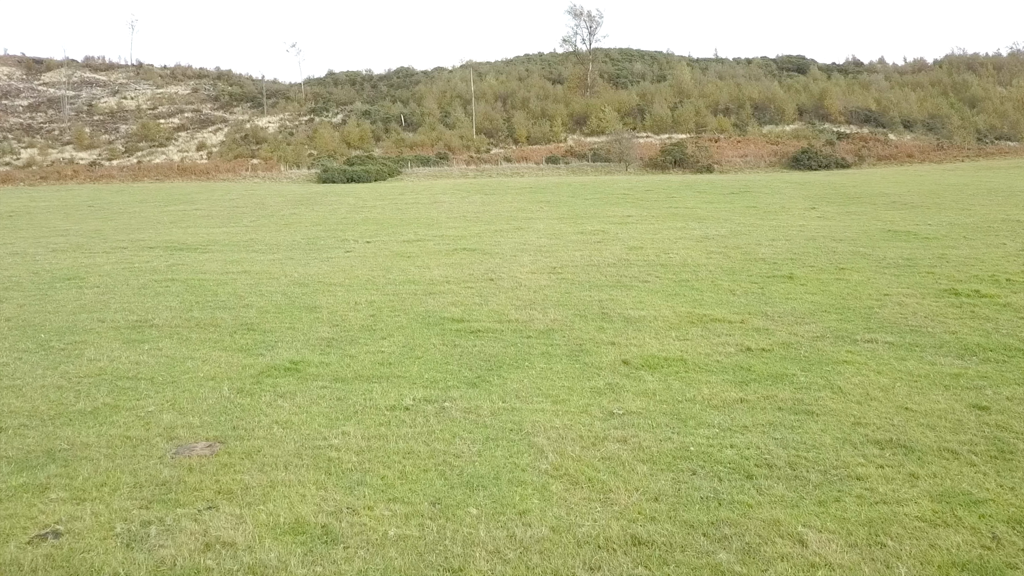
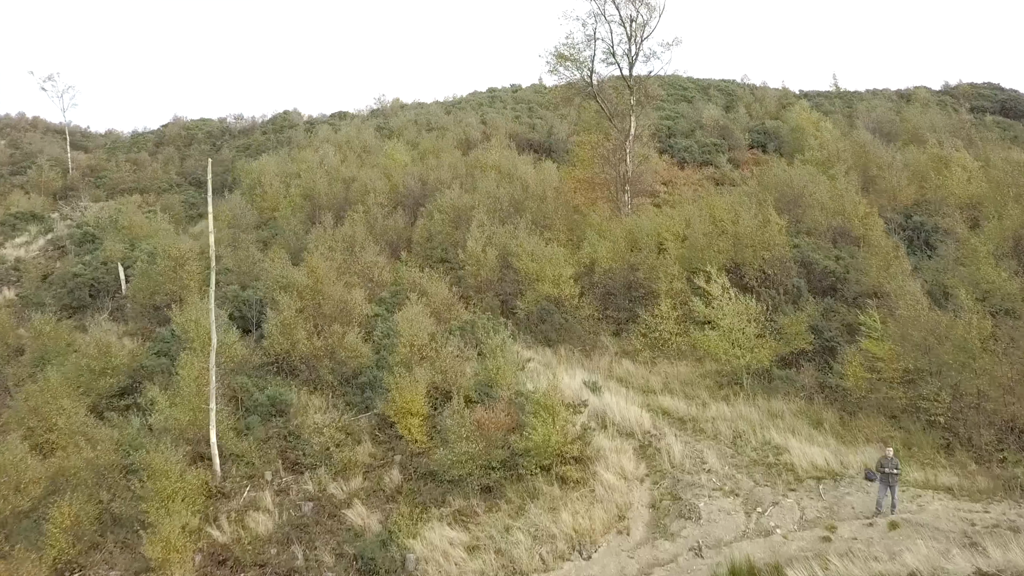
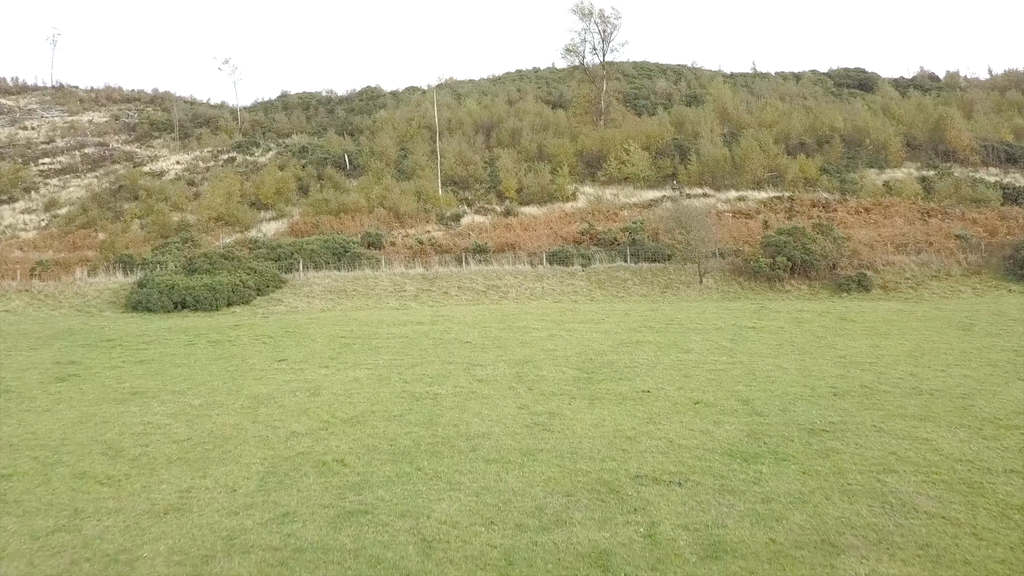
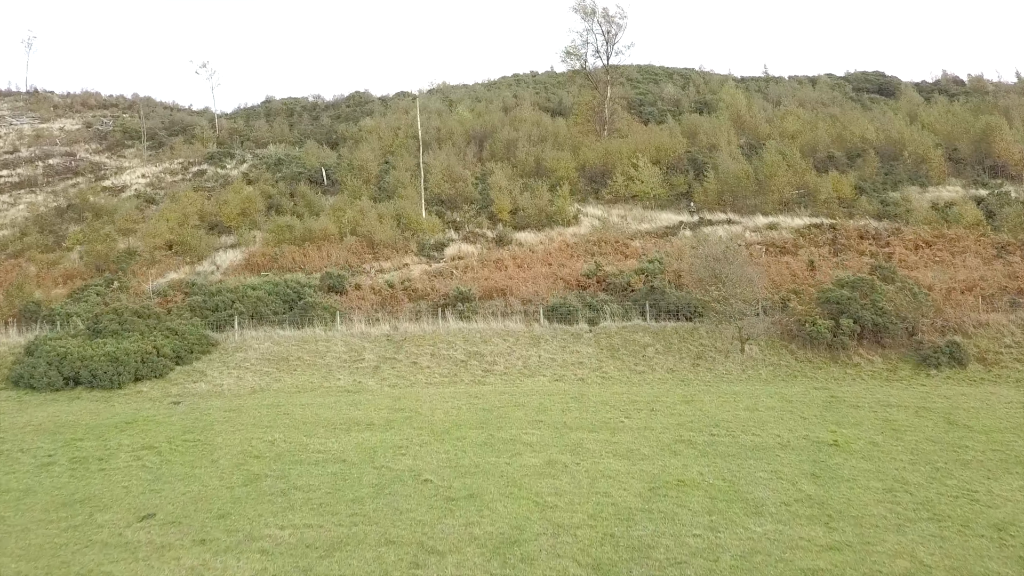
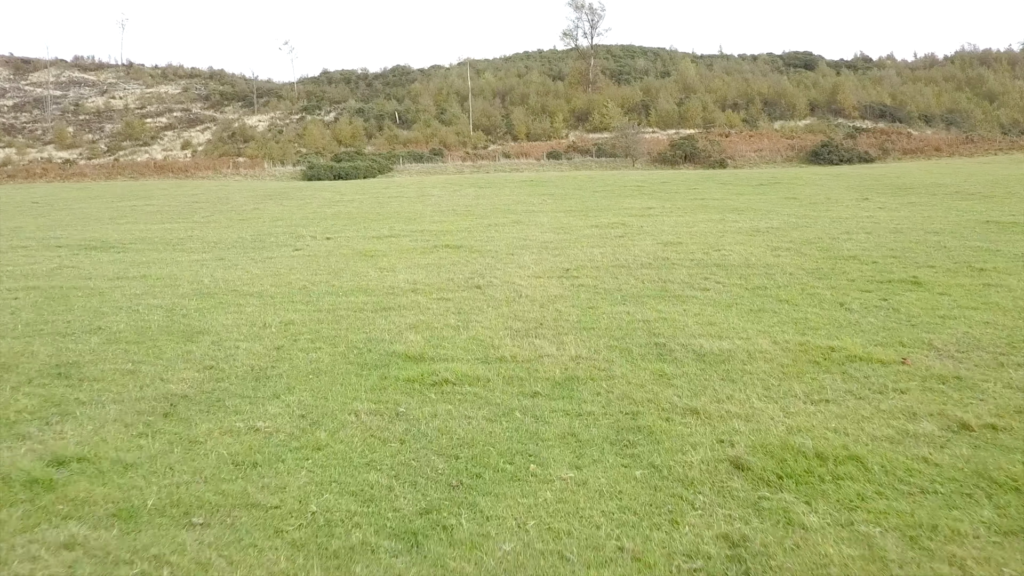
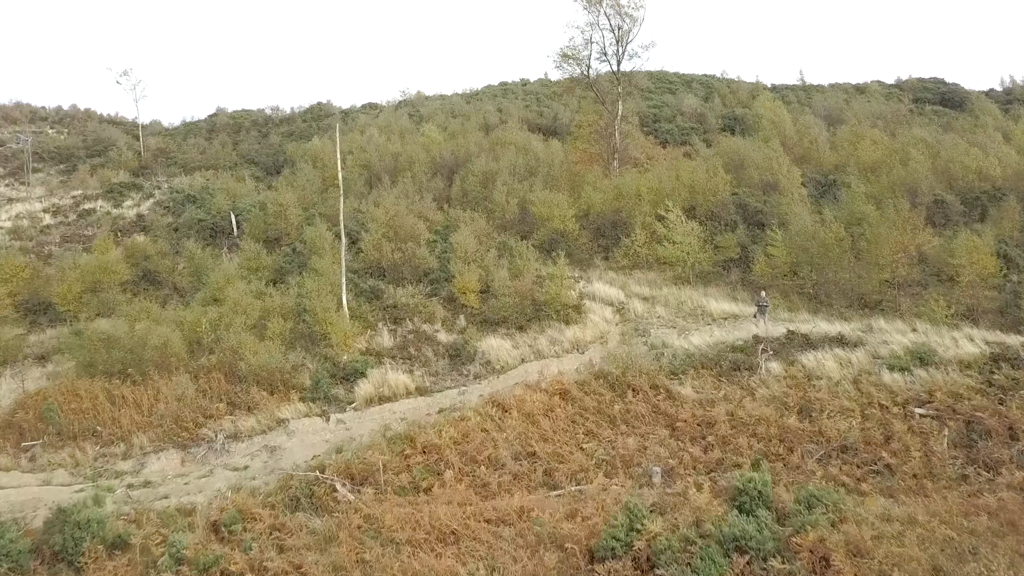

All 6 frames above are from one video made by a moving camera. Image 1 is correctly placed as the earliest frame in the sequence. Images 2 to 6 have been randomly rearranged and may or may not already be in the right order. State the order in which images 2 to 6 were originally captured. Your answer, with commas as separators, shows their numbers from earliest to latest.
5, 3, 4, 6, 2
